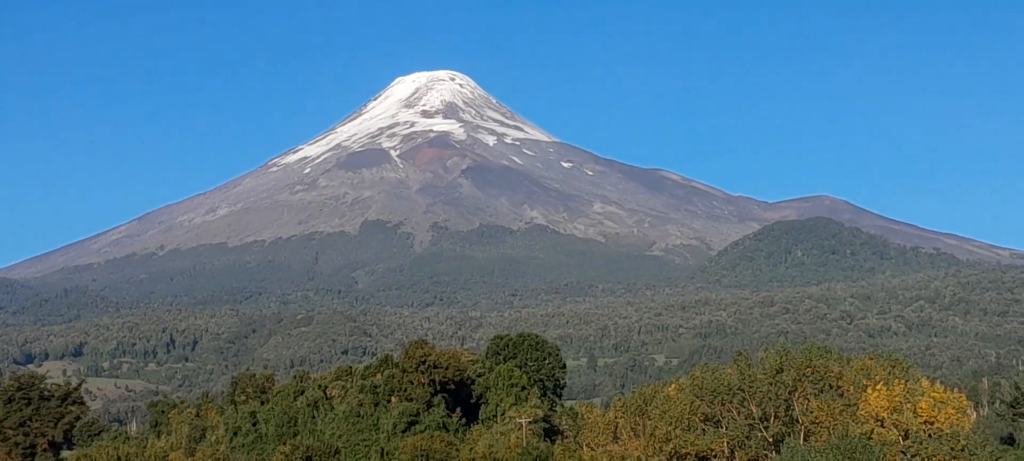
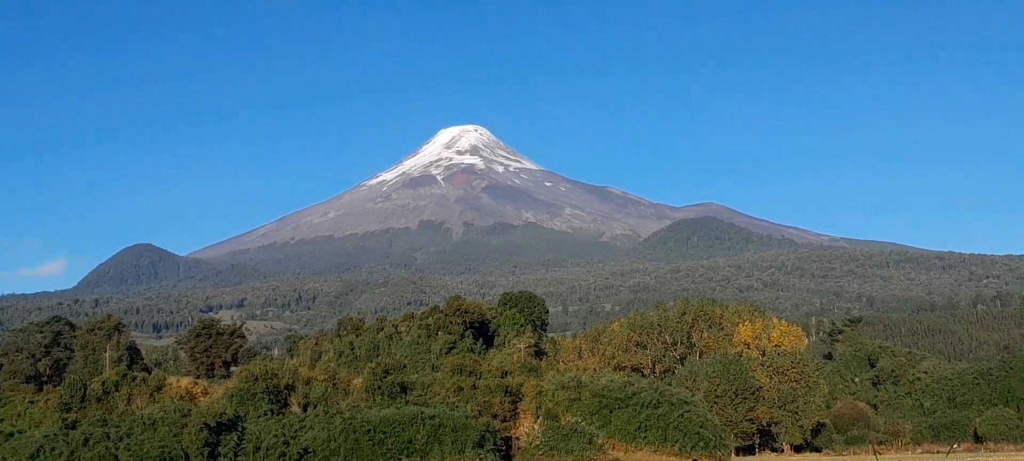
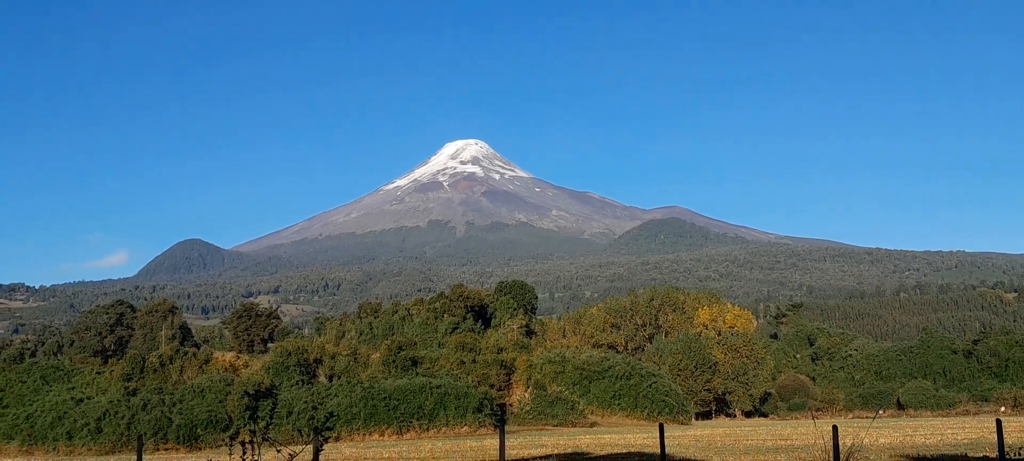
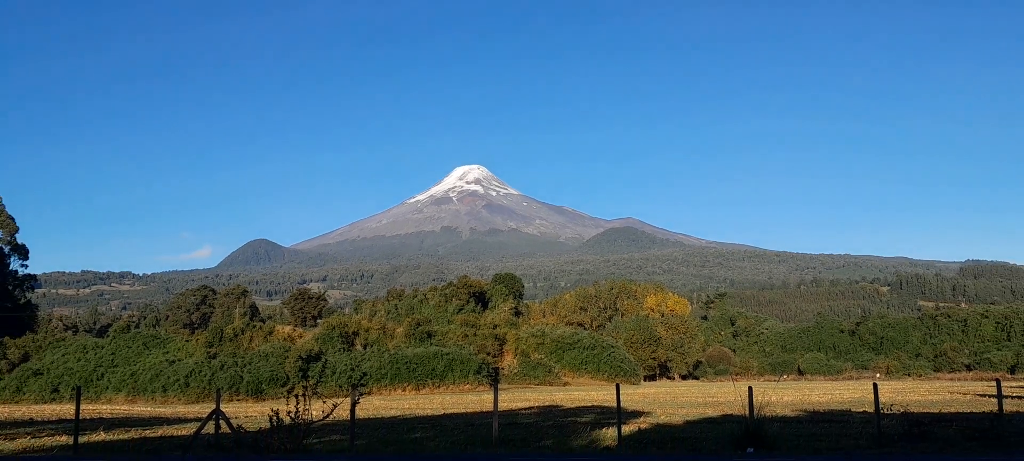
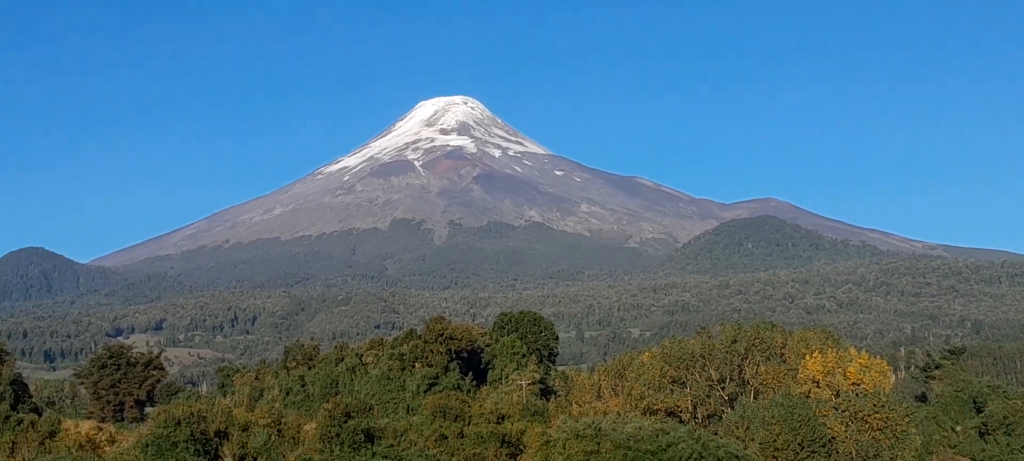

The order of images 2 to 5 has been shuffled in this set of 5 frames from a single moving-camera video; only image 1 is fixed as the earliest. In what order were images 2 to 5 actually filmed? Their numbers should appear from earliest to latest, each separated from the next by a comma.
5, 2, 3, 4
